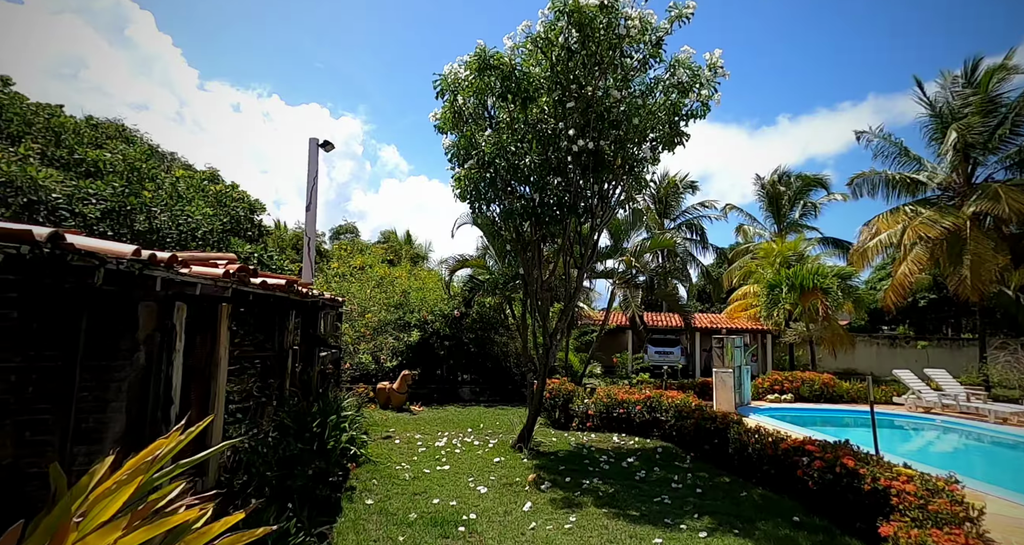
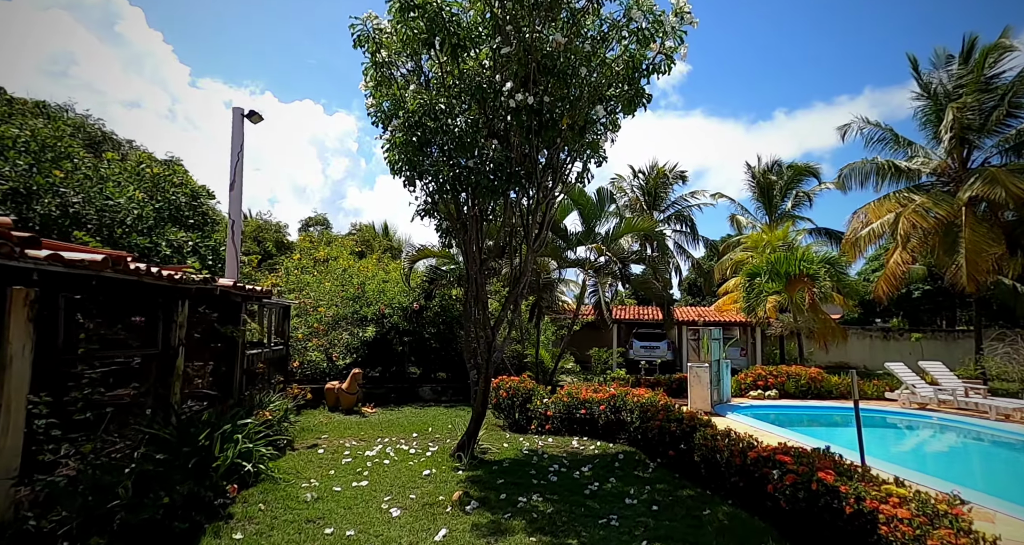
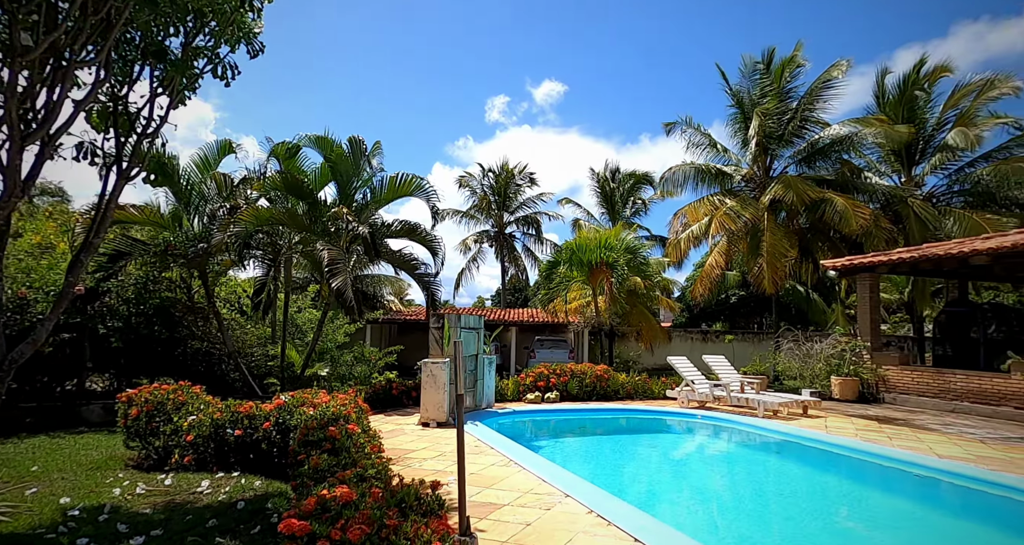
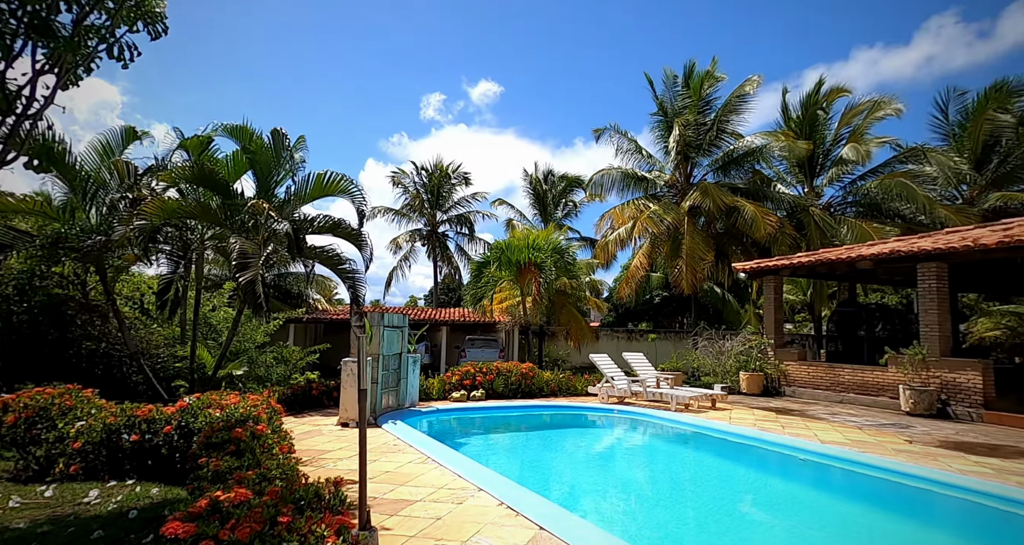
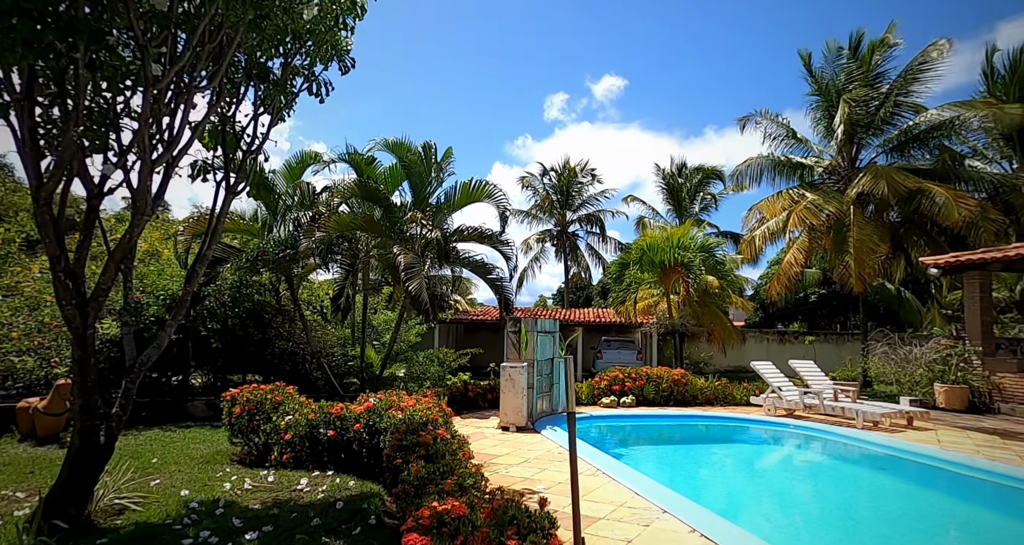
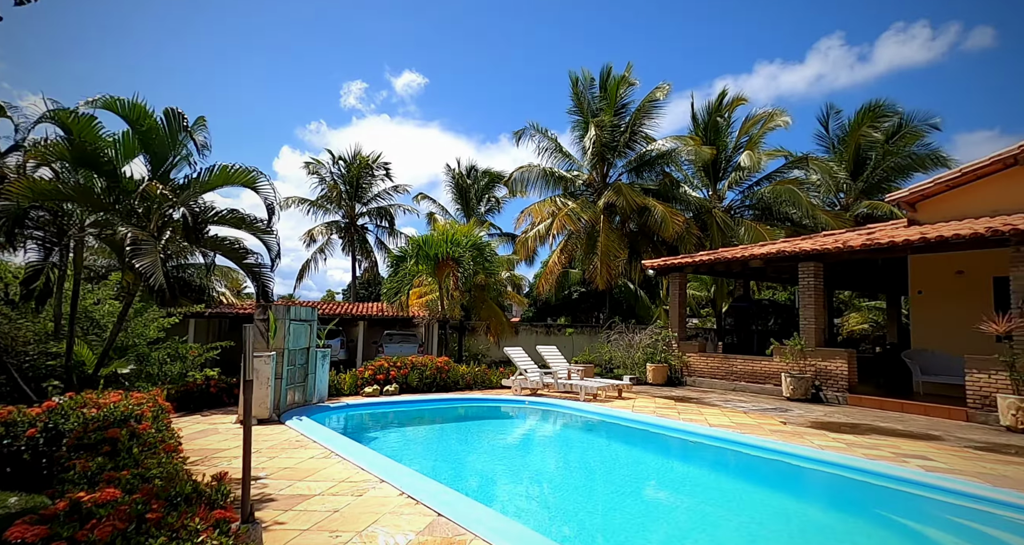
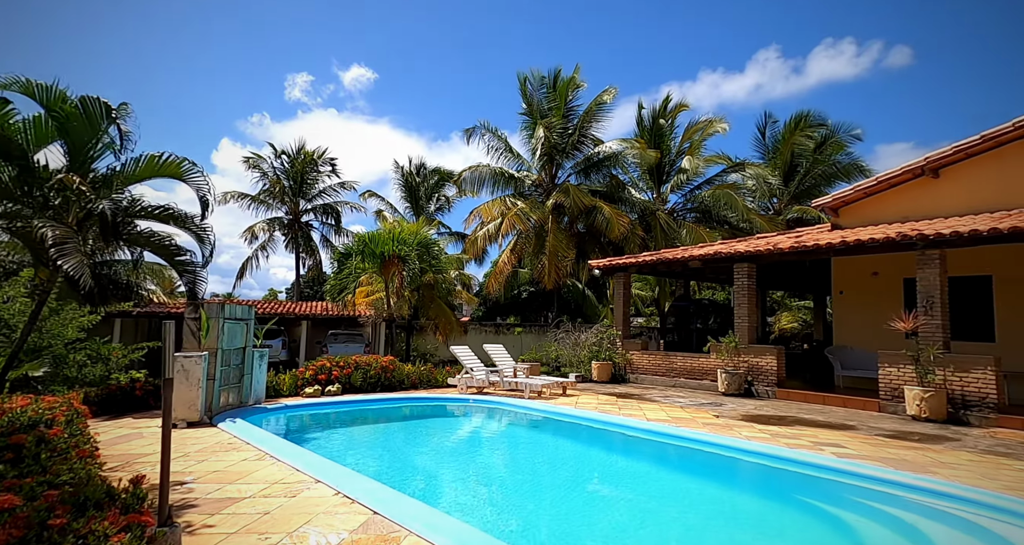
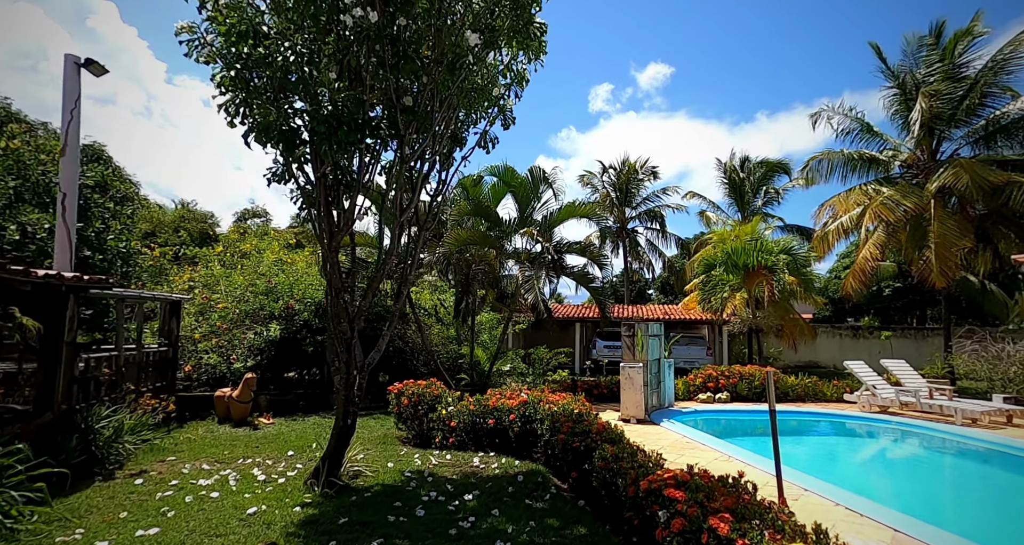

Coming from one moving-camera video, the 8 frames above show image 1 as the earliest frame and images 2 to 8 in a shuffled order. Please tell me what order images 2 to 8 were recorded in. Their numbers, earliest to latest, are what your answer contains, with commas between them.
2, 8, 5, 3, 4, 6, 7
